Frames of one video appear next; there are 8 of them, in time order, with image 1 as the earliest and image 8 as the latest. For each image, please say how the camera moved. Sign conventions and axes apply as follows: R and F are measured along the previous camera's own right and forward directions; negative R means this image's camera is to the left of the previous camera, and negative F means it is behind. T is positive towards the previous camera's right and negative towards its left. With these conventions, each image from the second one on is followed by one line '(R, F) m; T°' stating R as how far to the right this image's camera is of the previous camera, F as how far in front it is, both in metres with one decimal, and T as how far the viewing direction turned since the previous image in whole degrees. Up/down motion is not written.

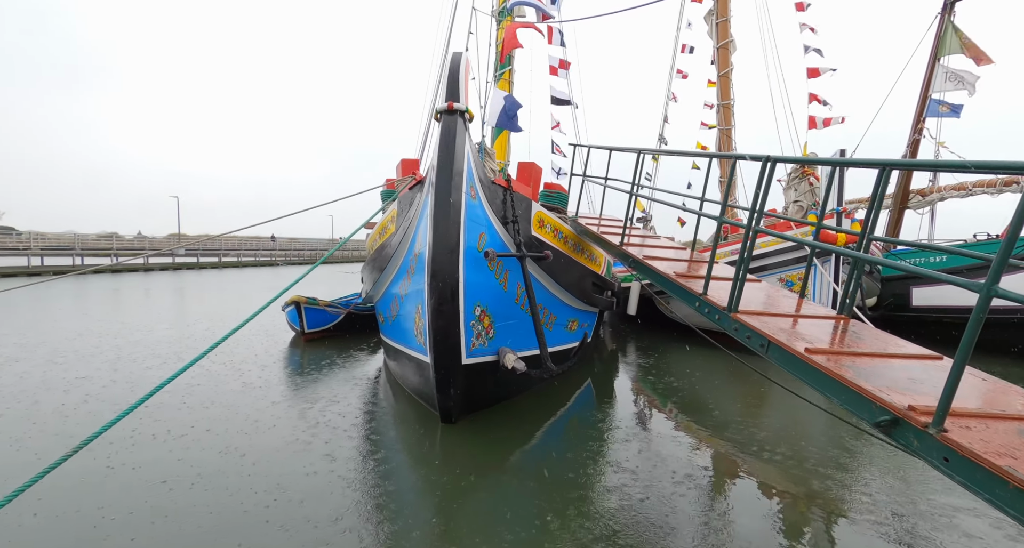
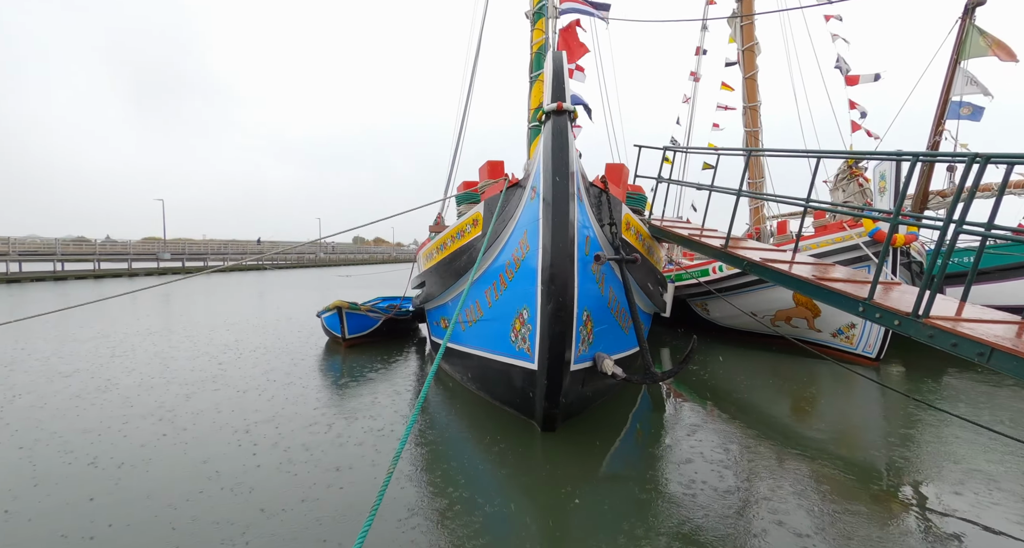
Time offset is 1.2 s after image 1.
(-1.0, +0.1) m; +2°
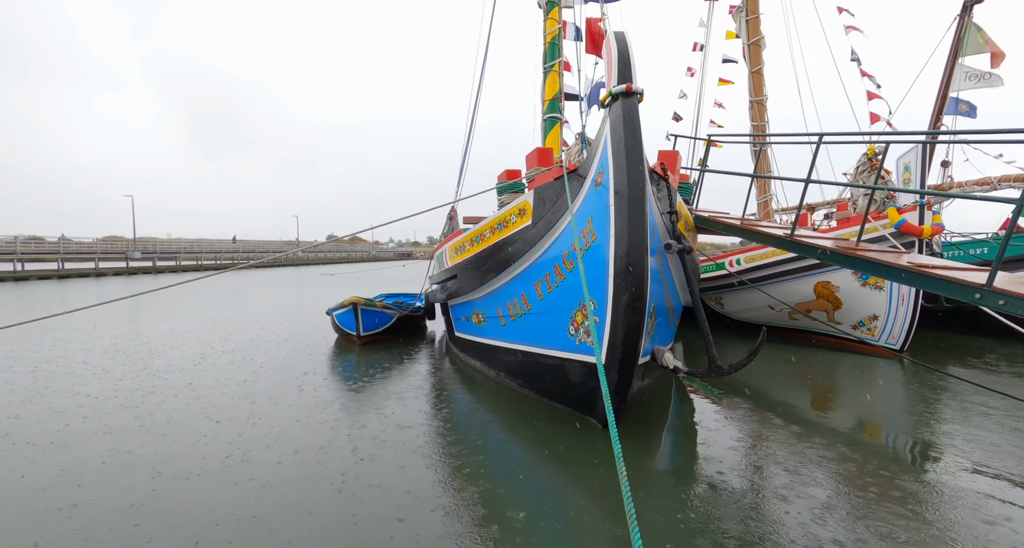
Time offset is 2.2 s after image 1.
(-0.7, +0.2) m; +3°
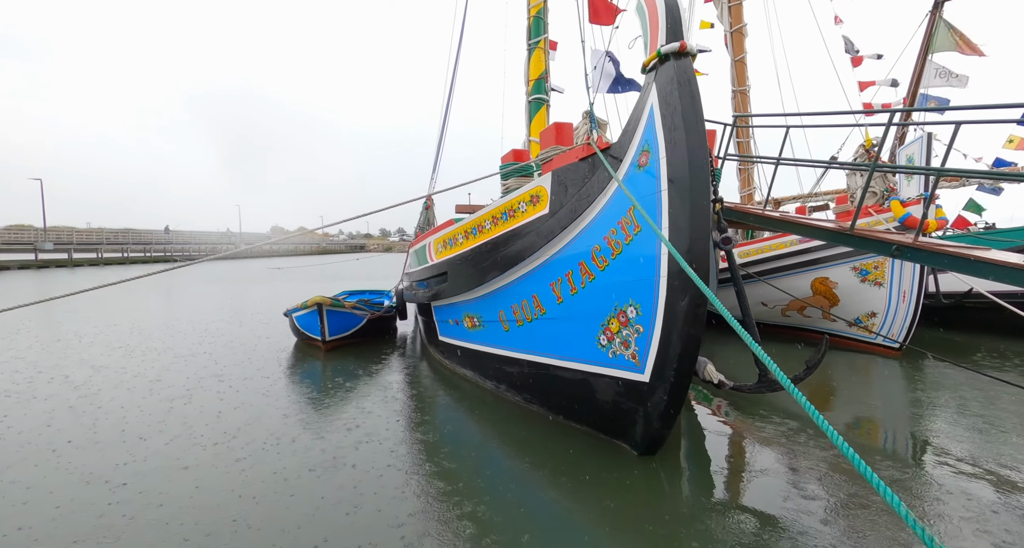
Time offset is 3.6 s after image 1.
(-0.4, +0.7) m; +6°
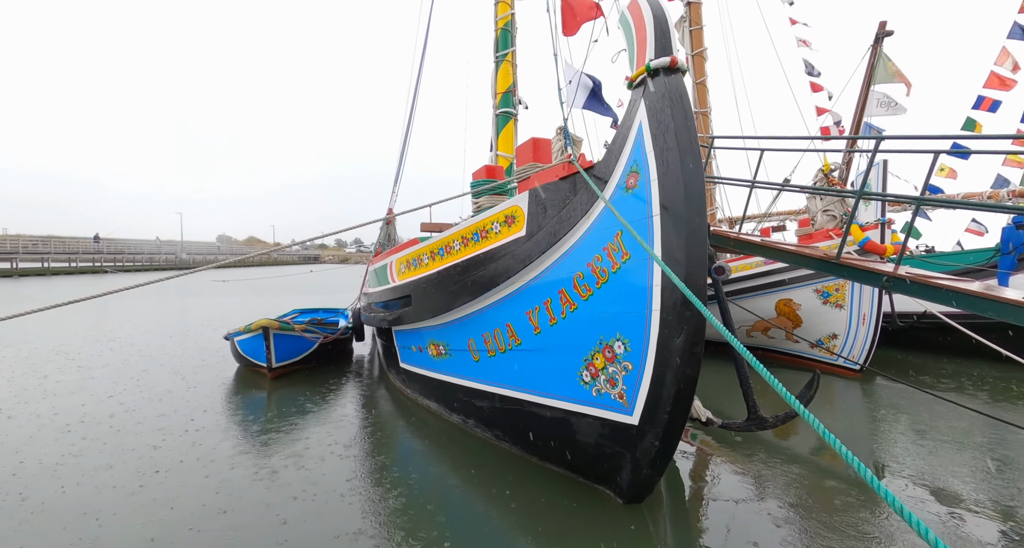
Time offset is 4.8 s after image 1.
(-0.1, +0.3) m; +5°
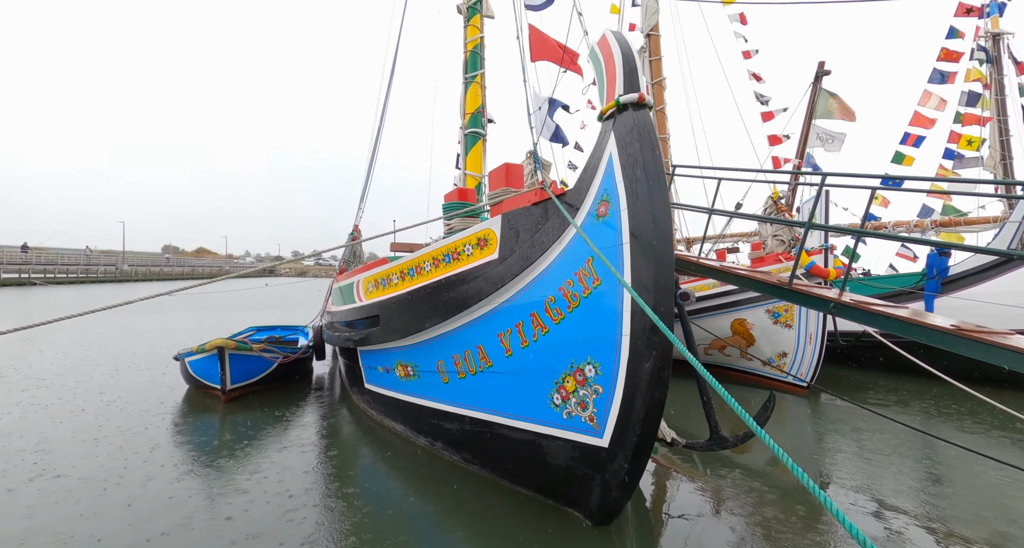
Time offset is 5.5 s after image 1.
(0.0, 0.0) m; +5°
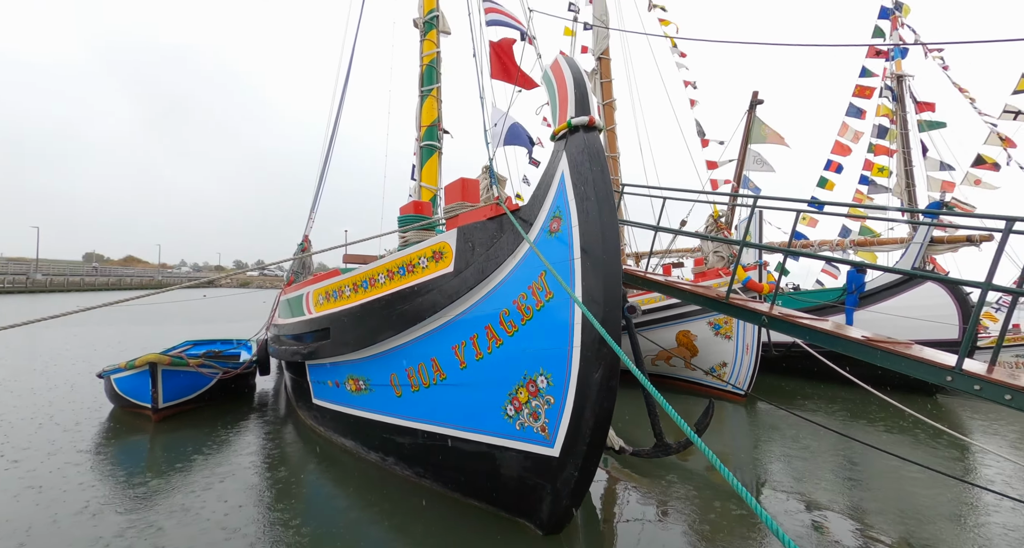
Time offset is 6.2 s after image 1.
(0.0, -0.1) m; +6°
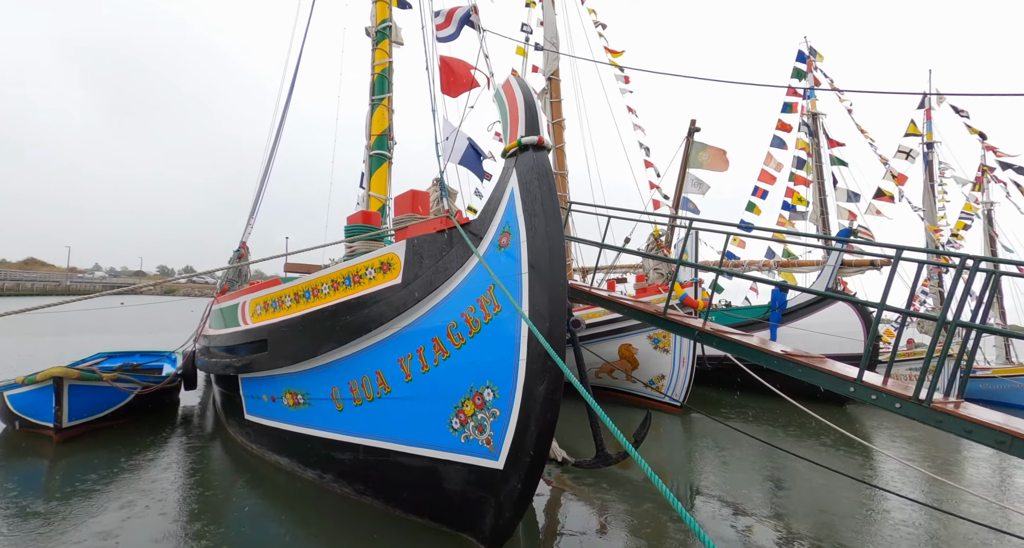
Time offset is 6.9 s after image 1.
(0.0, -0.1) m; +7°
